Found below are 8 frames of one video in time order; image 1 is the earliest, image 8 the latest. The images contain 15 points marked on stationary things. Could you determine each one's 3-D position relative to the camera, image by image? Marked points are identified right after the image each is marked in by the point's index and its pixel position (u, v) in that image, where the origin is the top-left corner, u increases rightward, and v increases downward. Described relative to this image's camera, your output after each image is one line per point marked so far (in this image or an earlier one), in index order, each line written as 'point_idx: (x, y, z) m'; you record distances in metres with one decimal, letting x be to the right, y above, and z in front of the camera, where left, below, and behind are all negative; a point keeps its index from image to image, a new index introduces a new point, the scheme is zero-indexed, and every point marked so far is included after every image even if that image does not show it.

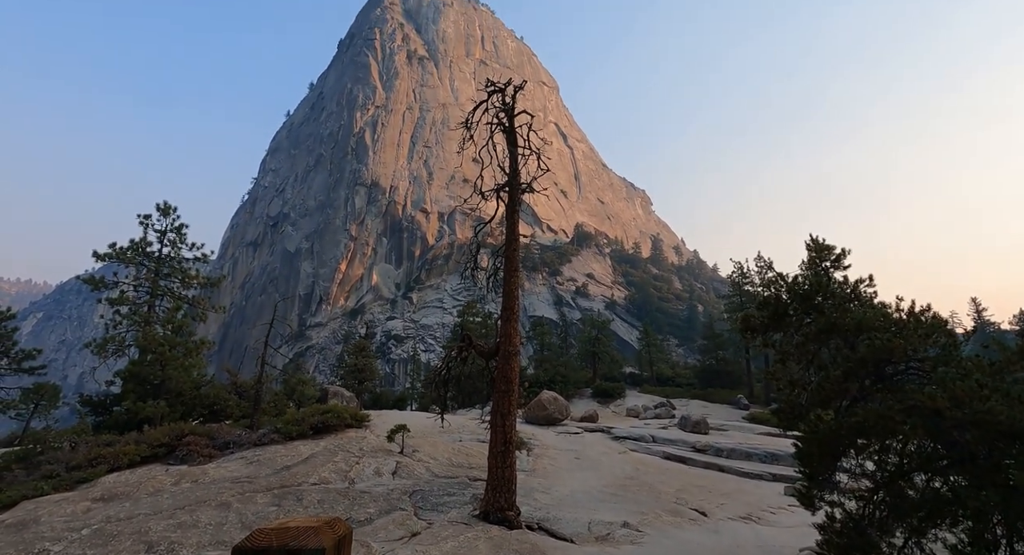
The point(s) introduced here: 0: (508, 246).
0: (0.0, +0.7, +12.3) m
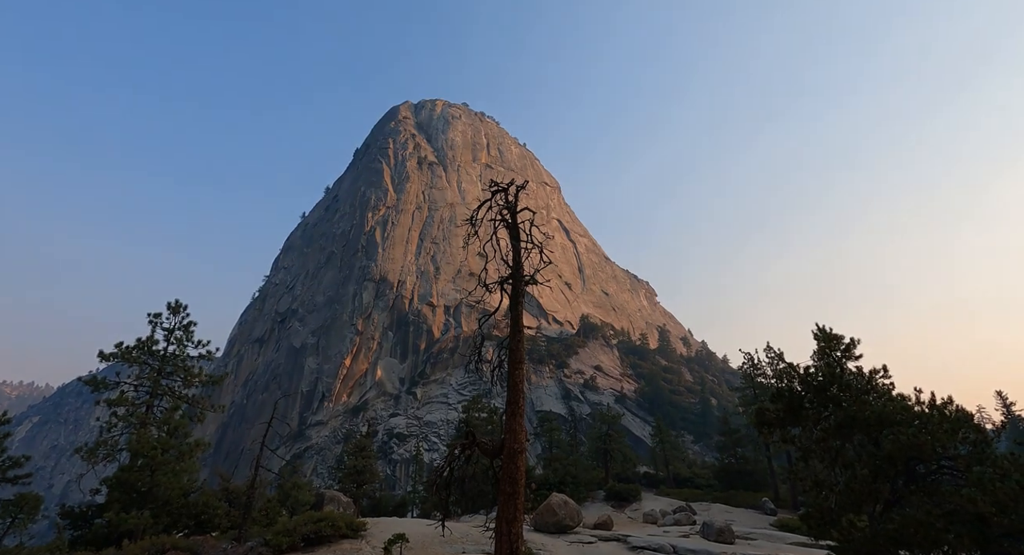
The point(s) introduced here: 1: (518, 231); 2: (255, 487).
0: (+0.1, -1.5, +12.1) m
1: (+0.3, +1.1, +13.3) m
2: (-8.7, -7.0, +17.8) m
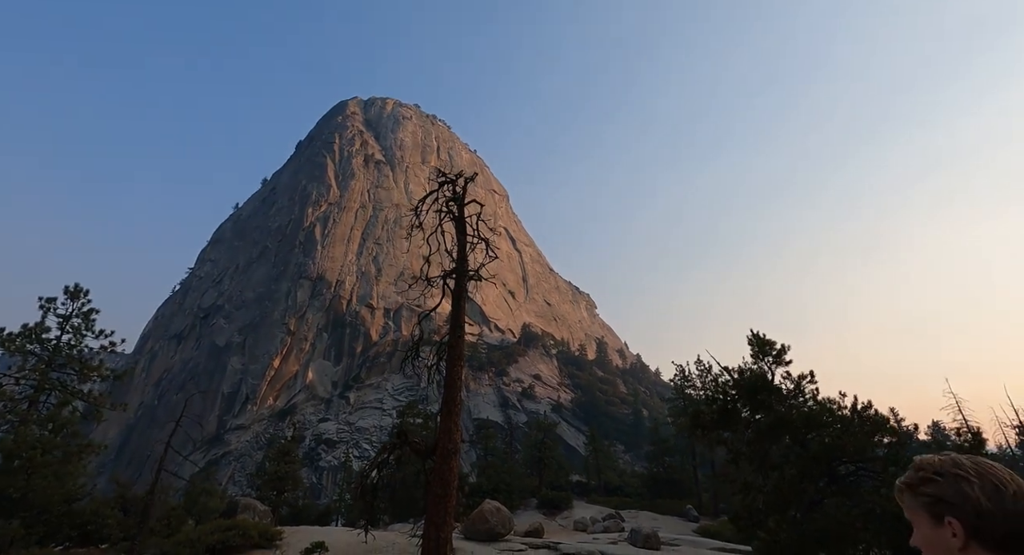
0: (-1.3, -1.3, +11.5) m
1: (-1.1, +1.3, +12.7) m
2: (-10.9, -6.5, +16.0) m
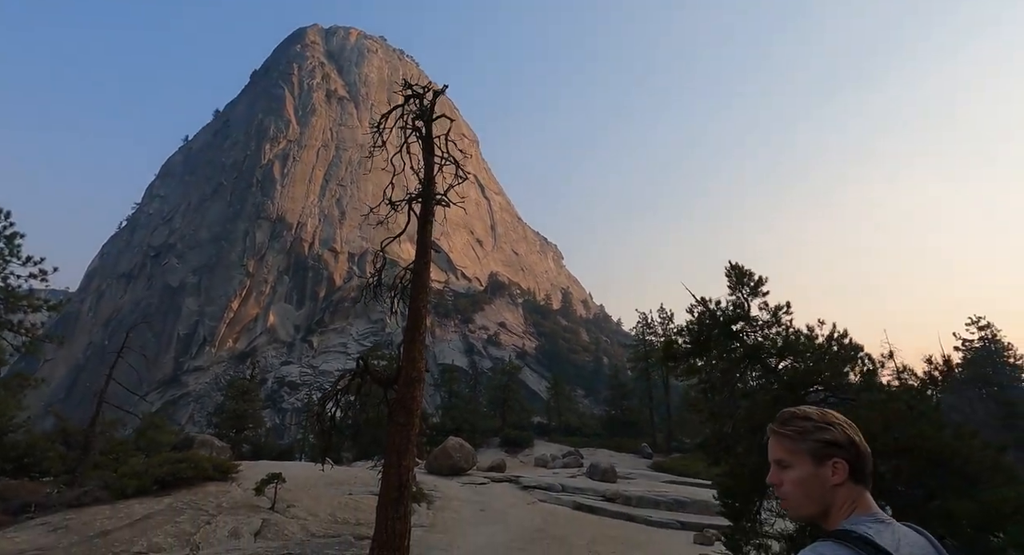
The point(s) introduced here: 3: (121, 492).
0: (-2.0, +0.4, +10.8) m
1: (-1.8, +3.1, +11.8) m
2: (-11.9, -4.2, +15.2) m
3: (-9.7, -5.3, +13.2) m
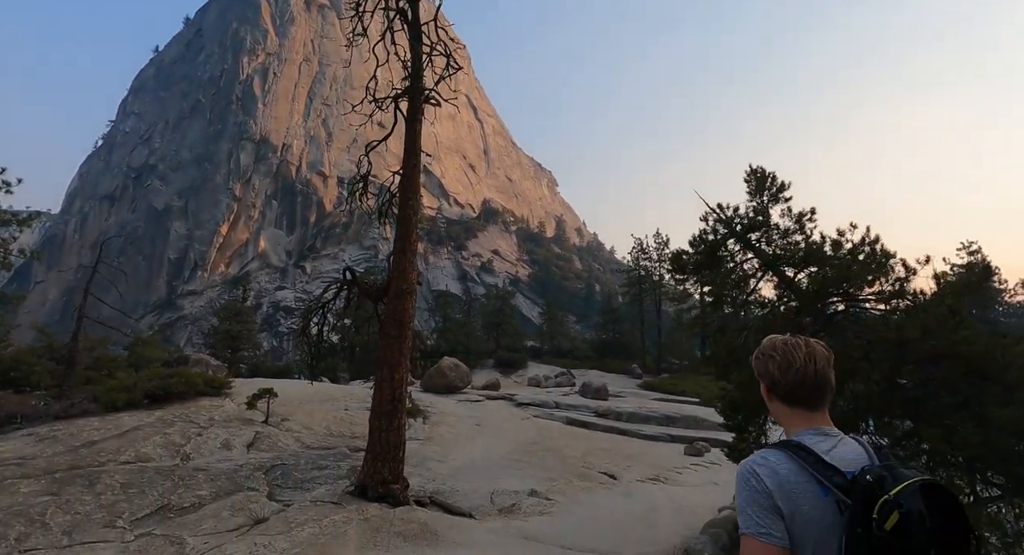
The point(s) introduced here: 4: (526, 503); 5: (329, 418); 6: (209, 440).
0: (-2.0, +2.2, +9.9) m
1: (-1.9, +5.0, +10.5) m
2: (-12.1, -1.7, +14.8) m
3: (-9.8, -3.1, +12.9) m
4: (+0.3, -4.2, +9.8) m
5: (-5.0, -3.9, +14.5) m
6: (-6.2, -3.3, +10.7) m
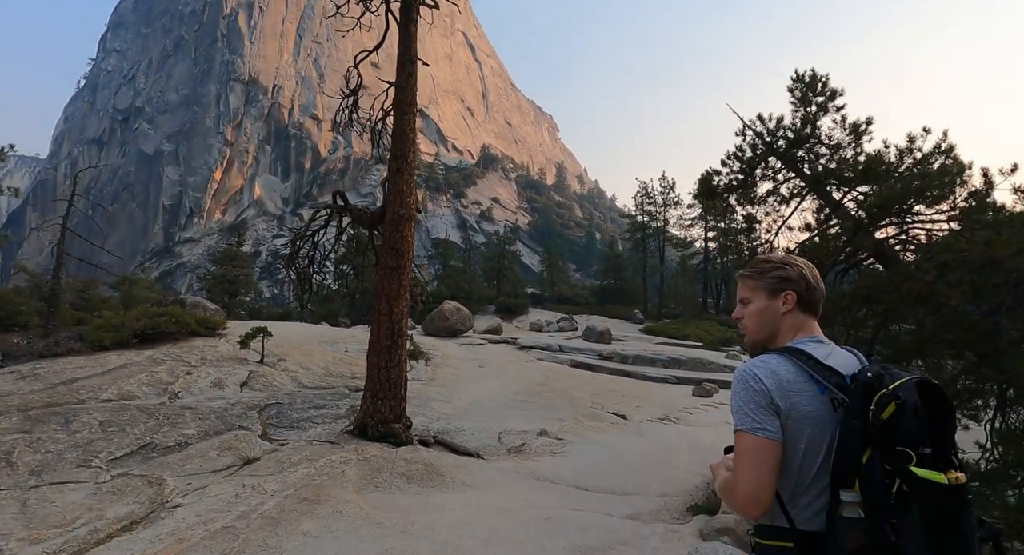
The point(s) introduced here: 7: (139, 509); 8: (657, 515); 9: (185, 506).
0: (-1.9, +3.4, +8.8) m
1: (-1.8, +6.3, +9.2) m
2: (-11.9, 0.0, +14.0) m
3: (-9.7, -1.6, +12.3) m
4: (+0.4, -2.9, +9.3) m
5: (-4.9, -2.2, +13.9) m
6: (-6.0, -2.0, +10.1) m
7: (-3.6, -2.2, +5.1) m
8: (+1.8, -2.9, +6.5) m
9: (-3.2, -2.3, +5.2) m
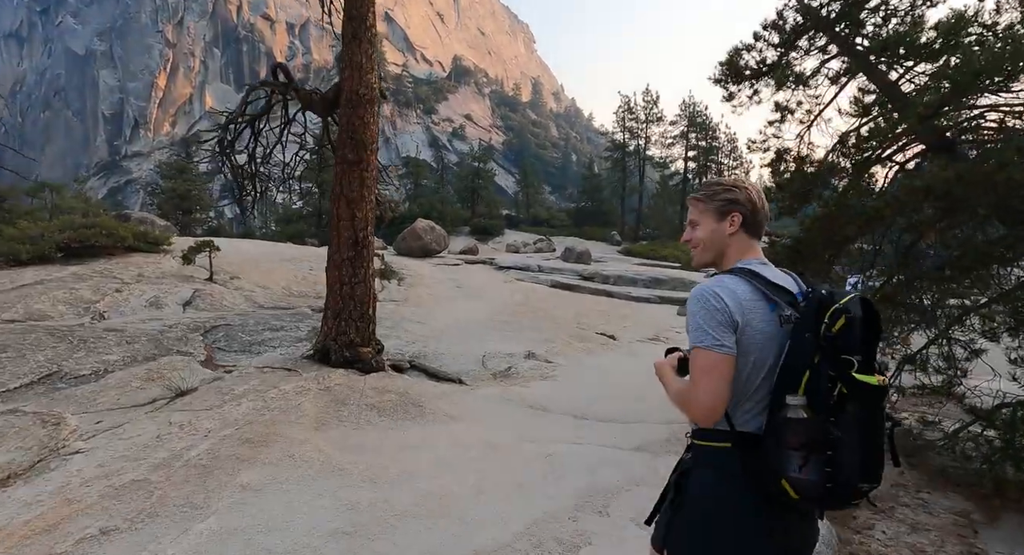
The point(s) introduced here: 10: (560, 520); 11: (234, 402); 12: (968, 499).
0: (-2.0, +4.8, +6.9) m
1: (-1.9, +7.7, +6.8) m
2: (-12.4, +2.2, +12.0) m
3: (-10.0, +0.4, +10.6) m
4: (+0.2, -1.4, +8.3) m
5: (-5.3, 0.0, +12.5) m
6: (-6.3, -0.3, +8.7) m
7: (-3.6, -1.3, +3.9) m
8: (+1.7, -1.8, +5.7) m
9: (-3.2, -1.3, +4.0) m
10: (+0.3, -1.8, +3.9) m
11: (-2.8, -1.2, +5.3) m
12: (+4.3, -2.1, +5.0) m
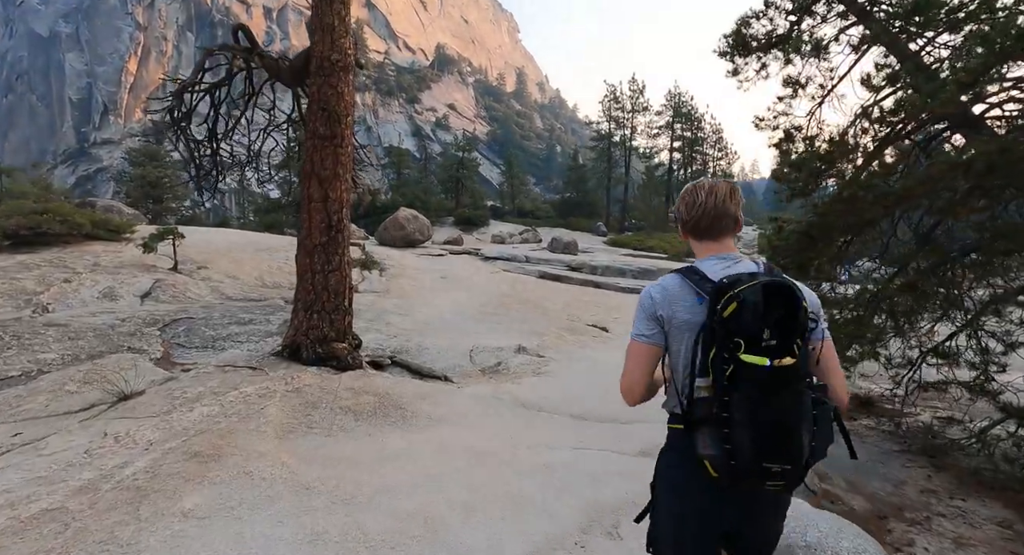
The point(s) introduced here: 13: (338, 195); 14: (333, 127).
0: (-2.1, +4.9, +6.1) m
1: (-2.0, +7.8, +6.0) m
2: (-12.6, +2.4, +11.0) m
3: (-10.3, +0.6, +9.7) m
4: (0.0, -1.2, +7.7) m
5: (-5.6, +0.2, +11.8) m
6: (-6.4, -0.2, +7.9) m
7: (-3.6, -1.2, +3.2) m
8: (+1.6, -1.7, +5.1) m
9: (-3.3, -1.2, +3.3) m
10: (+0.3, -1.7, +3.3) m
11: (-2.8, -1.1, +4.6) m
12: (+4.3, -2.0, +4.6) m
13: (-2.1, +1.0, +6.3) m
14: (-2.2, +1.8, +6.3) m
